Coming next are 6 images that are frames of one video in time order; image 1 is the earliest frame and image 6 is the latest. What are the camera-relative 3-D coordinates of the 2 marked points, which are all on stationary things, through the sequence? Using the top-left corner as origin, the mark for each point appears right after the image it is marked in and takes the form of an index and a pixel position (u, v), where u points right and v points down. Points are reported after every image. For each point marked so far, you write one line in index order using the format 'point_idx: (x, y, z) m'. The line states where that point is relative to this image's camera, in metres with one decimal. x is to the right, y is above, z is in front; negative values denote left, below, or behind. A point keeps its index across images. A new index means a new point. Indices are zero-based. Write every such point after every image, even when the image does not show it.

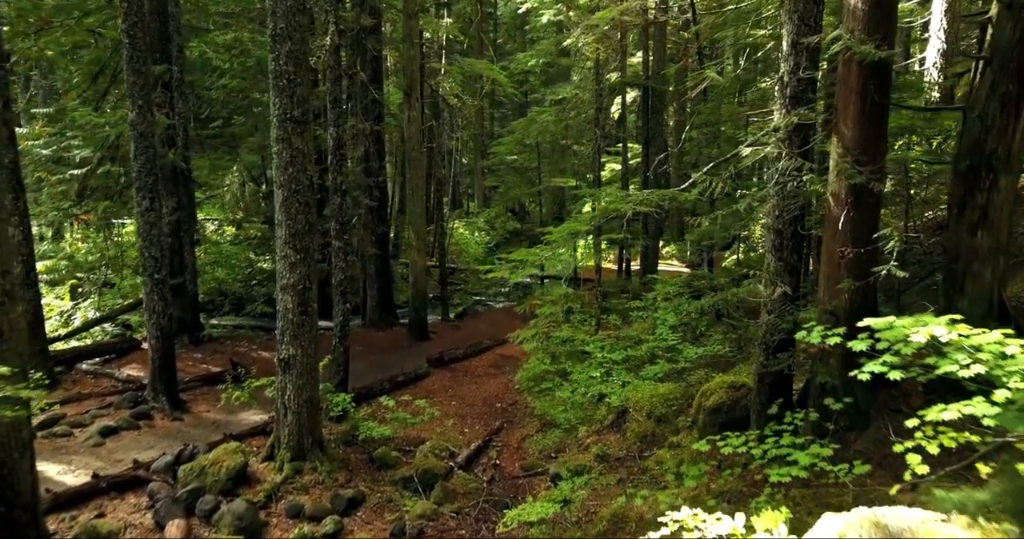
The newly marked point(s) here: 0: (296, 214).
0: (-2.9, +0.7, +7.8) m
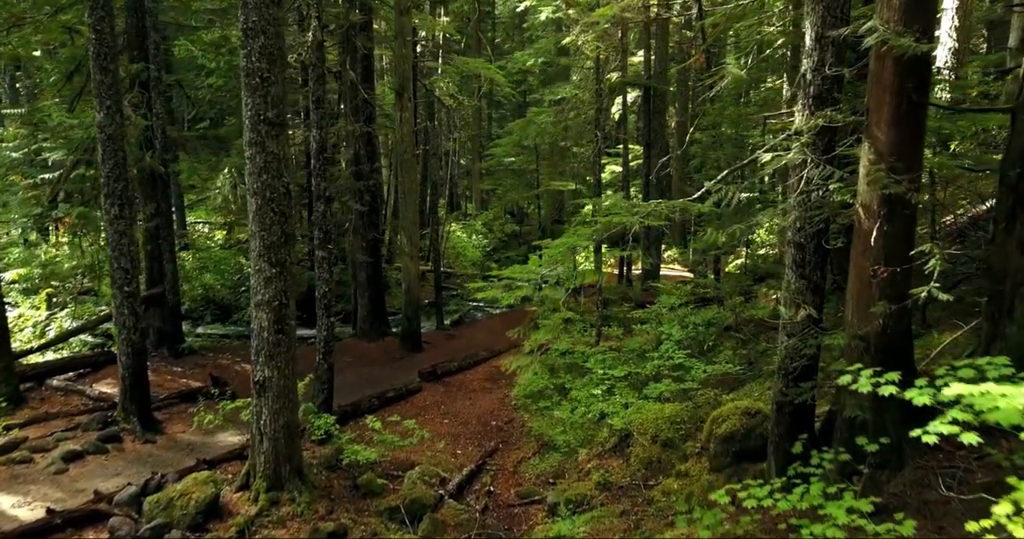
0: (-3.0, +0.6, +7.1) m
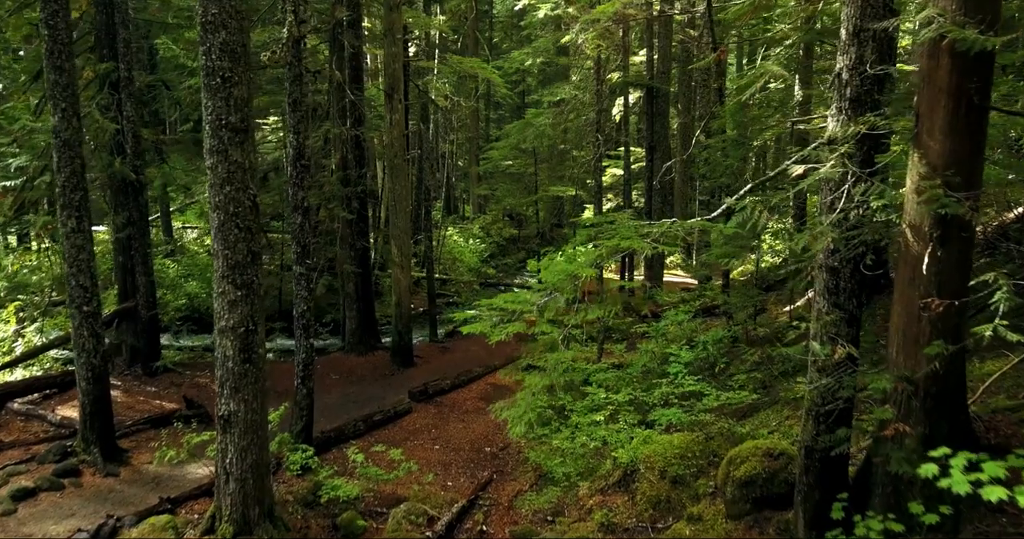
0: (-3.1, +0.3, +6.4) m
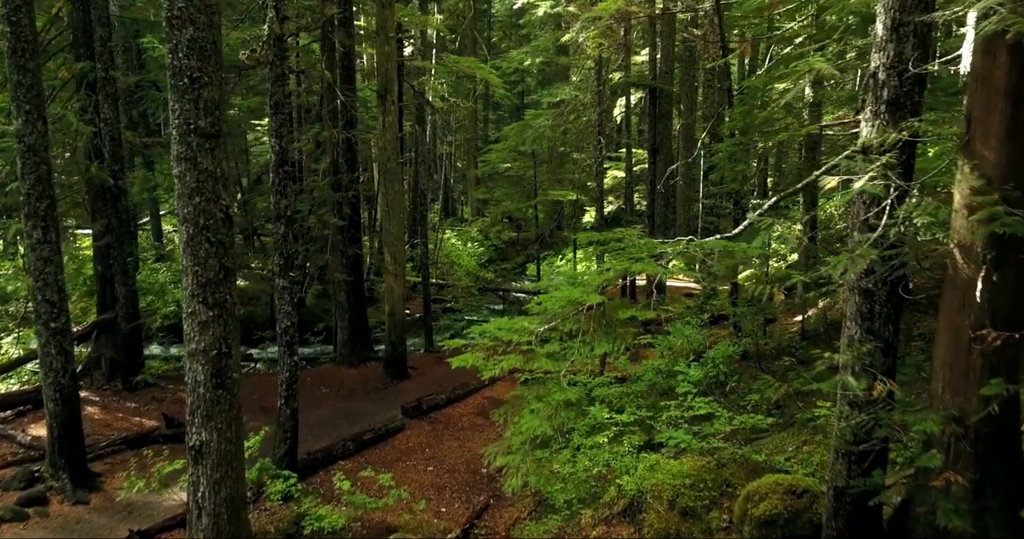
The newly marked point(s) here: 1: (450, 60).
0: (-3.1, +0.1, +5.8) m
1: (-1.6, +5.4, +14.9) m
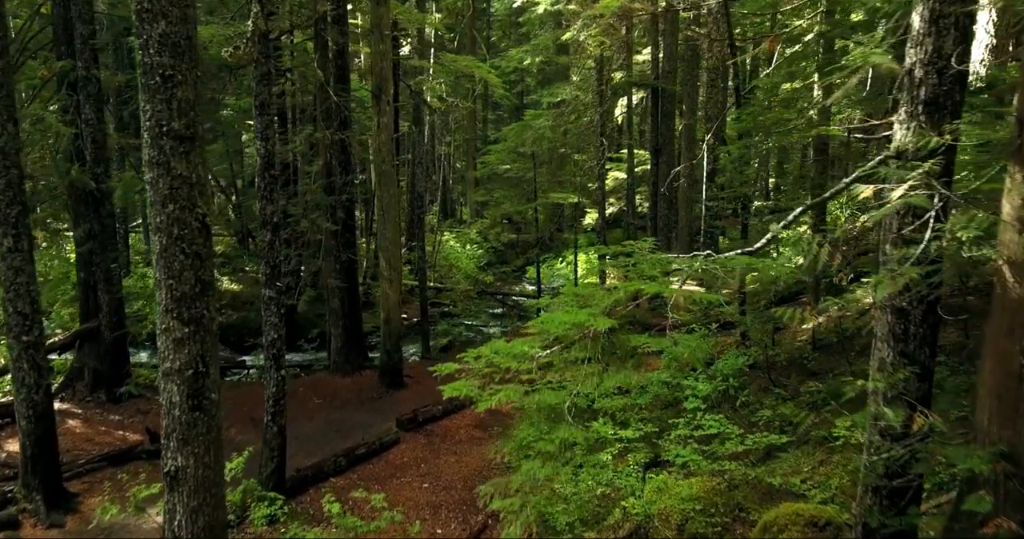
0: (-3.1, 0.0, +5.4) m
1: (-1.6, +5.3, +14.5) m
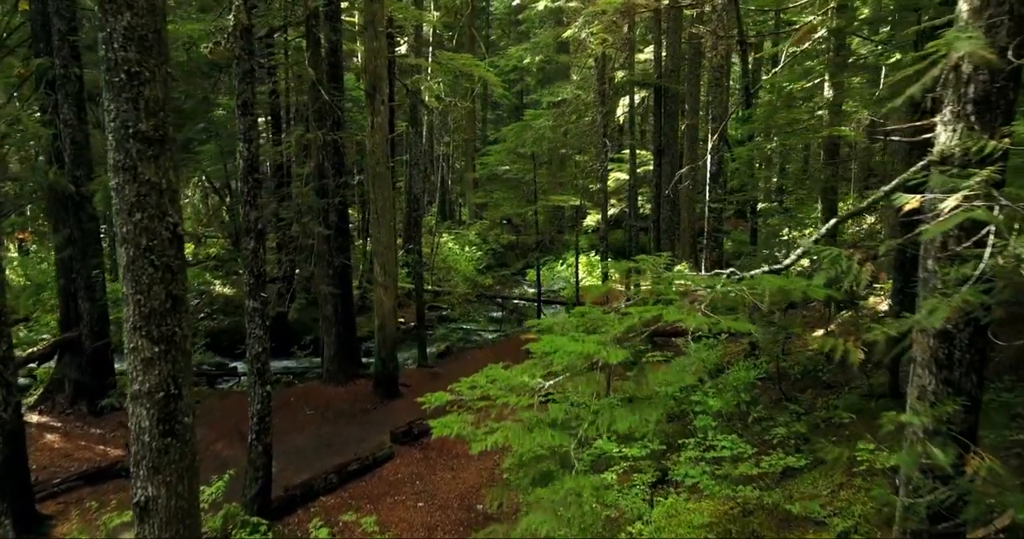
0: (-3.1, -0.1, +5.0) m
1: (-1.7, +5.2, +14.1) m
